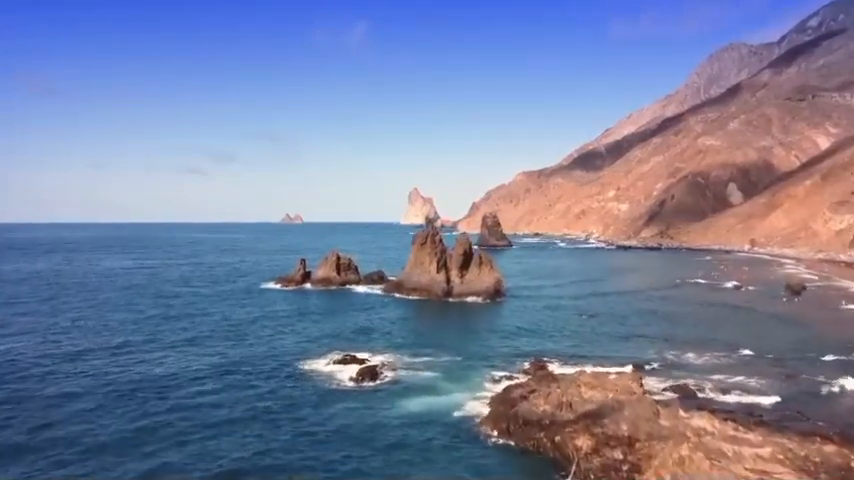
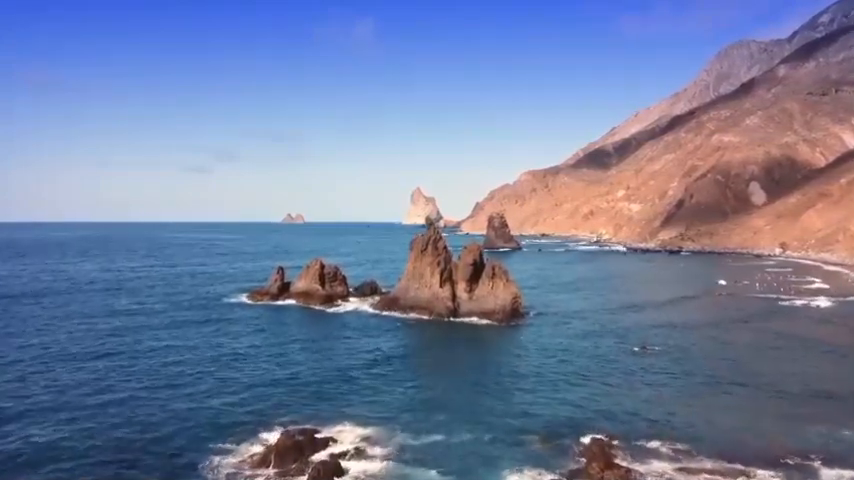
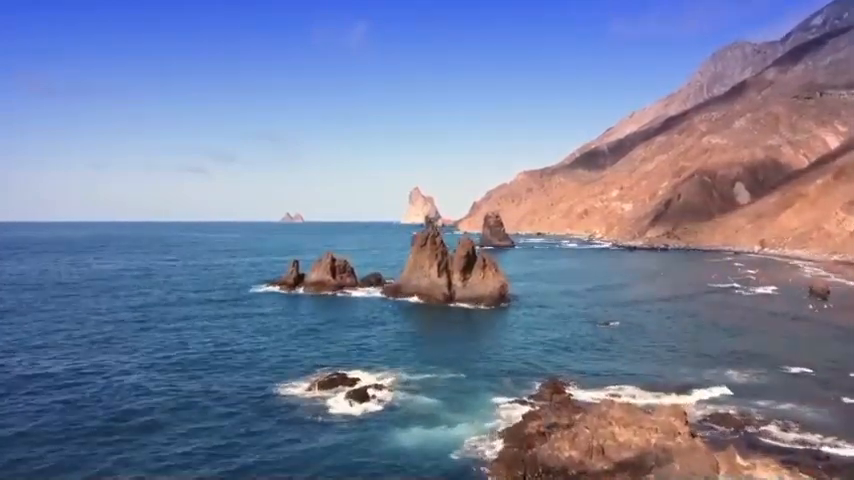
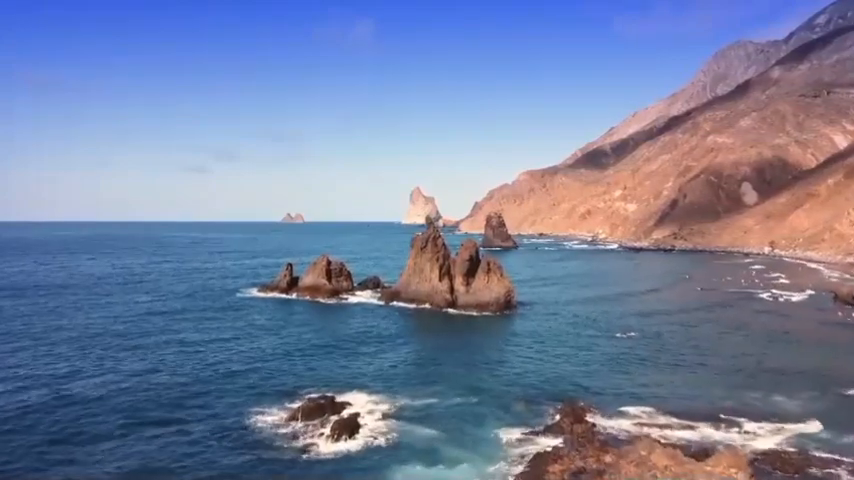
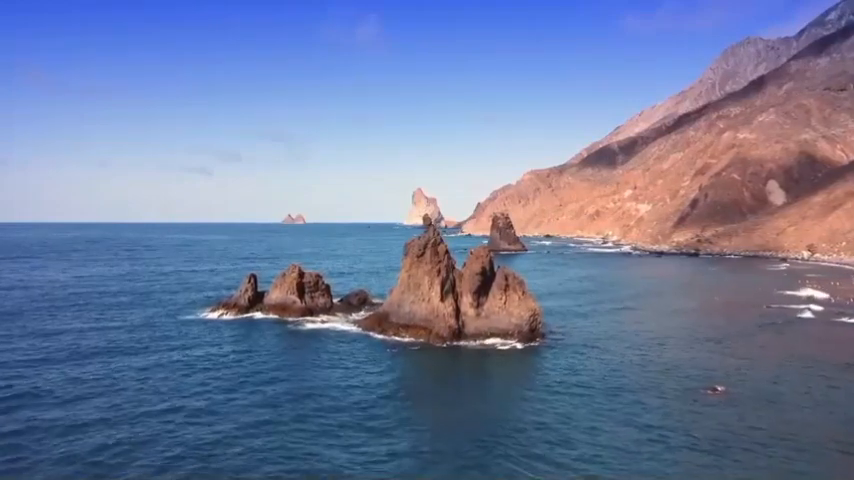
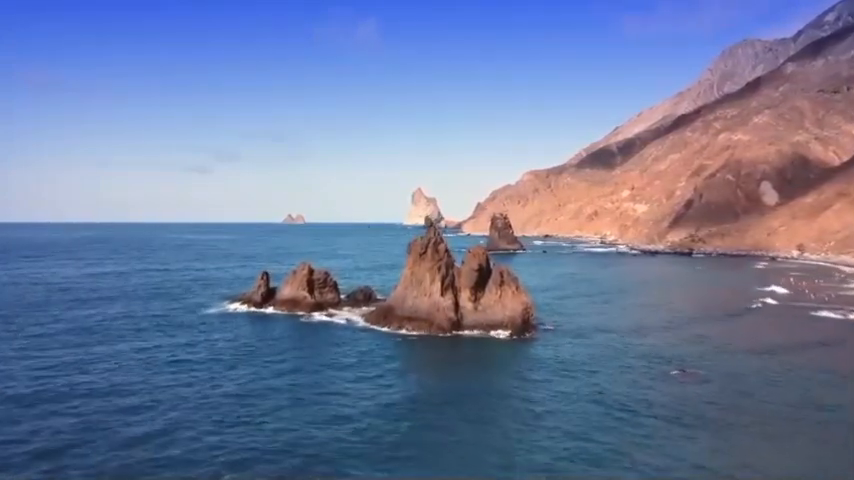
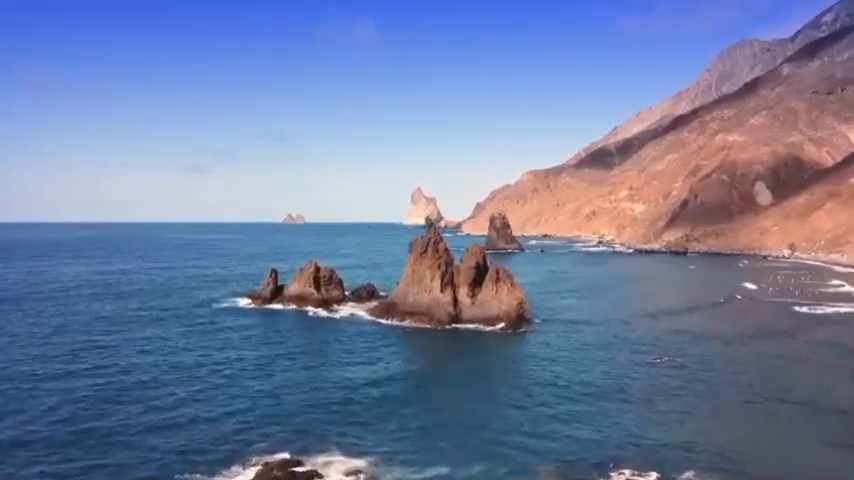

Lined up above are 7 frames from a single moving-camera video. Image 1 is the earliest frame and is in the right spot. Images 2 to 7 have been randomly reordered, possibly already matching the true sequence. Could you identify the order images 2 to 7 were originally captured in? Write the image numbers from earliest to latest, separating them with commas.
3, 4, 2, 7, 6, 5
